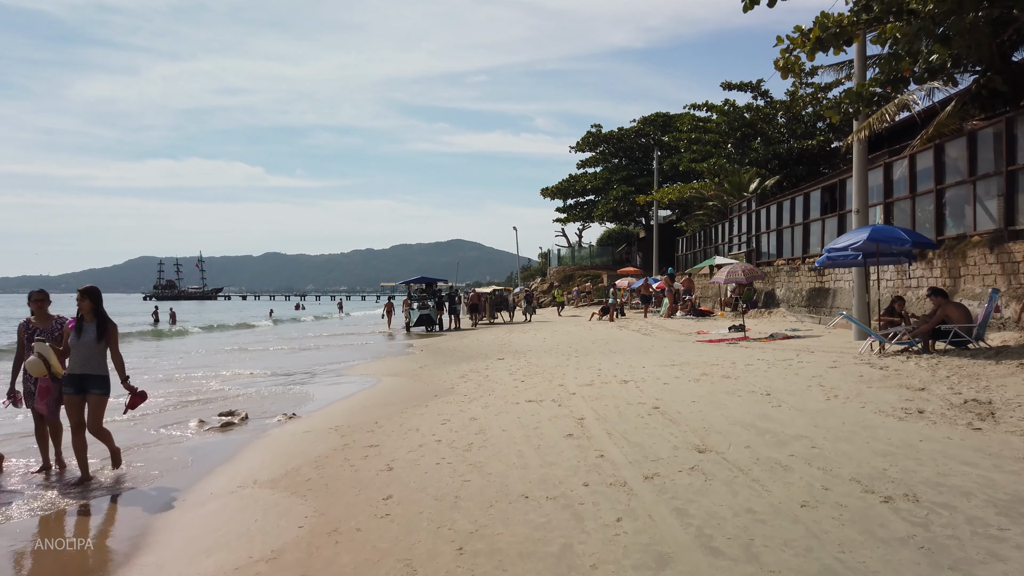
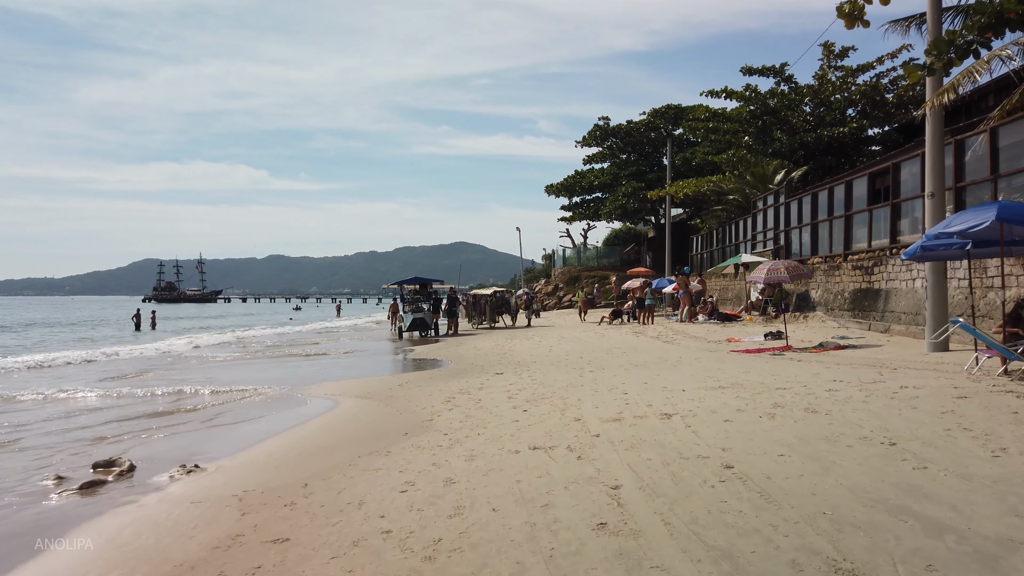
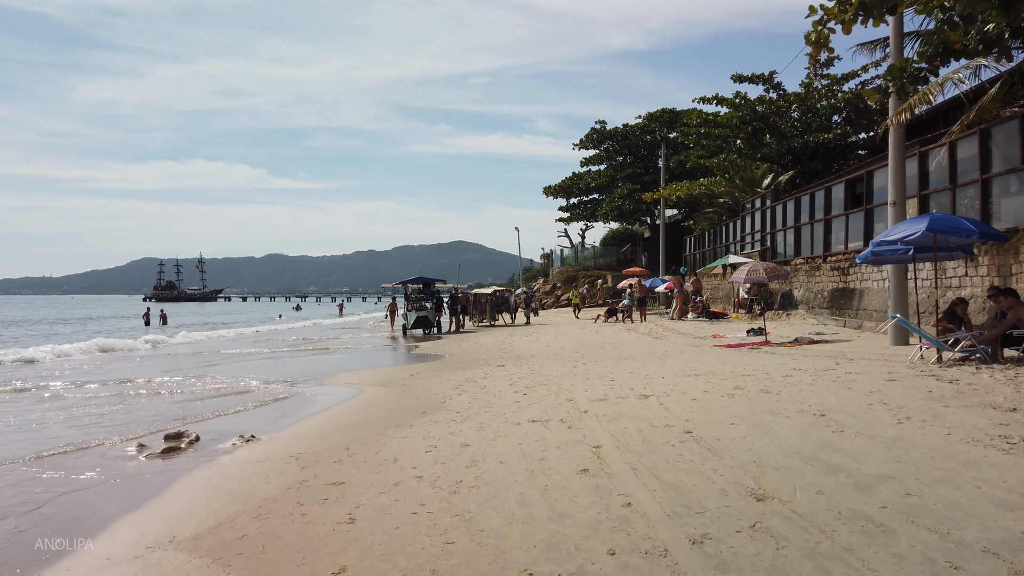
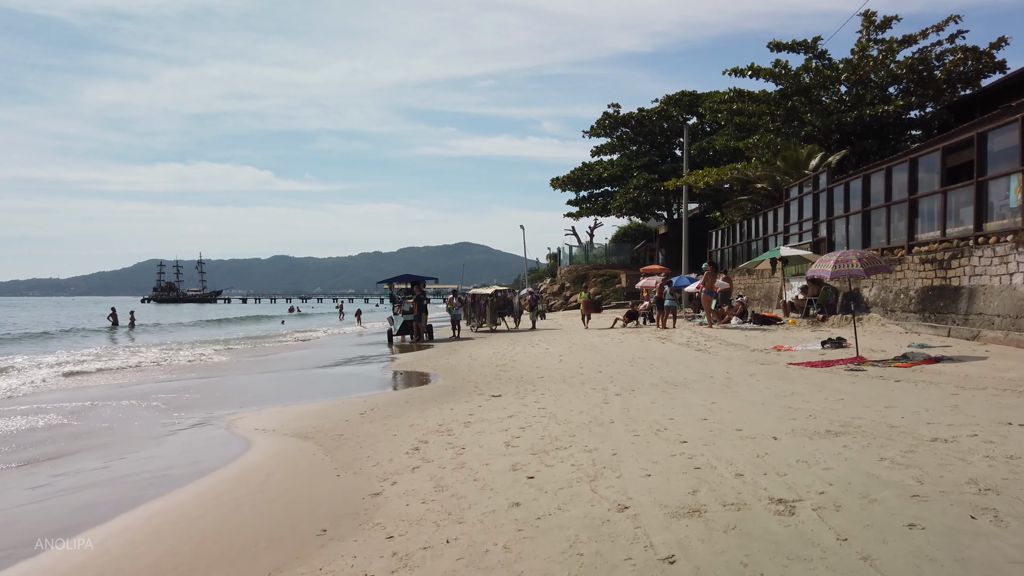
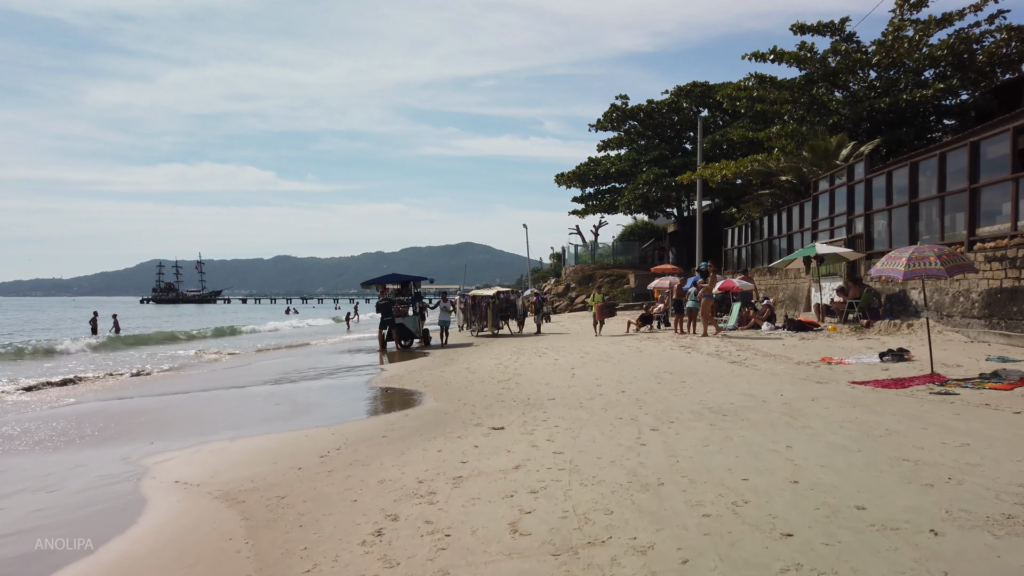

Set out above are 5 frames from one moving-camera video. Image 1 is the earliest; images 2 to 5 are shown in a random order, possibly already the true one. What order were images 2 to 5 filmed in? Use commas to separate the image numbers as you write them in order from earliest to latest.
3, 2, 4, 5
